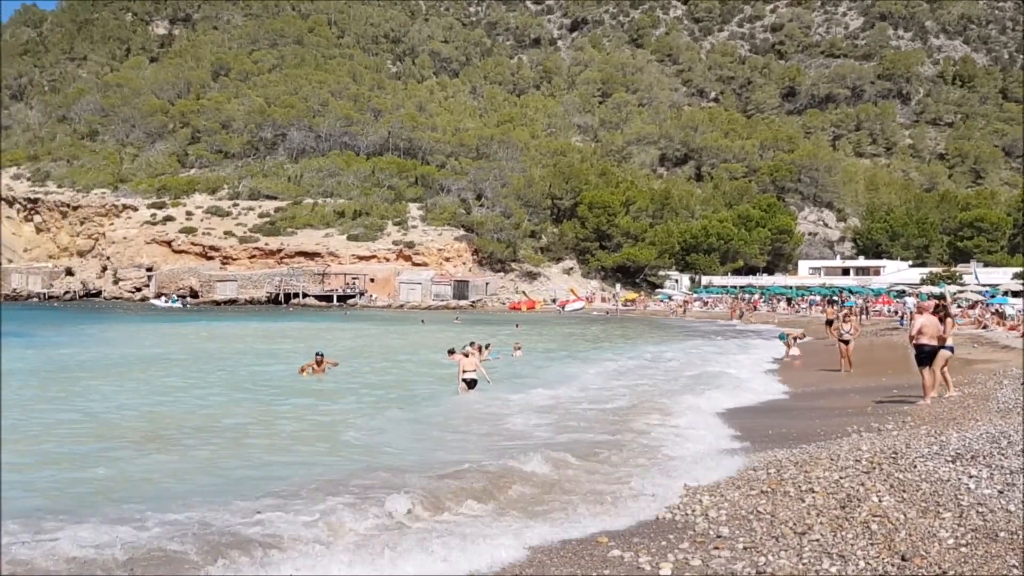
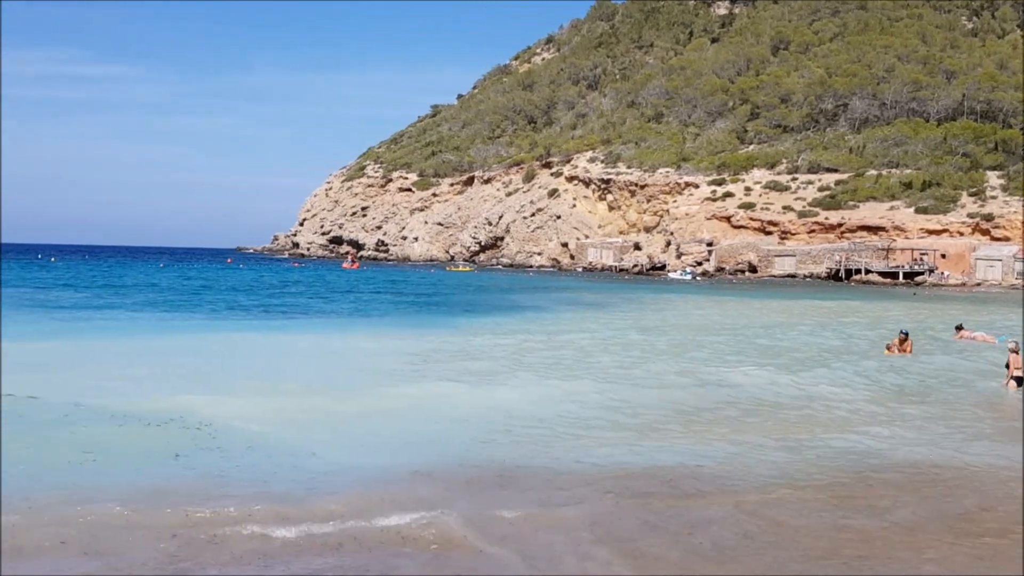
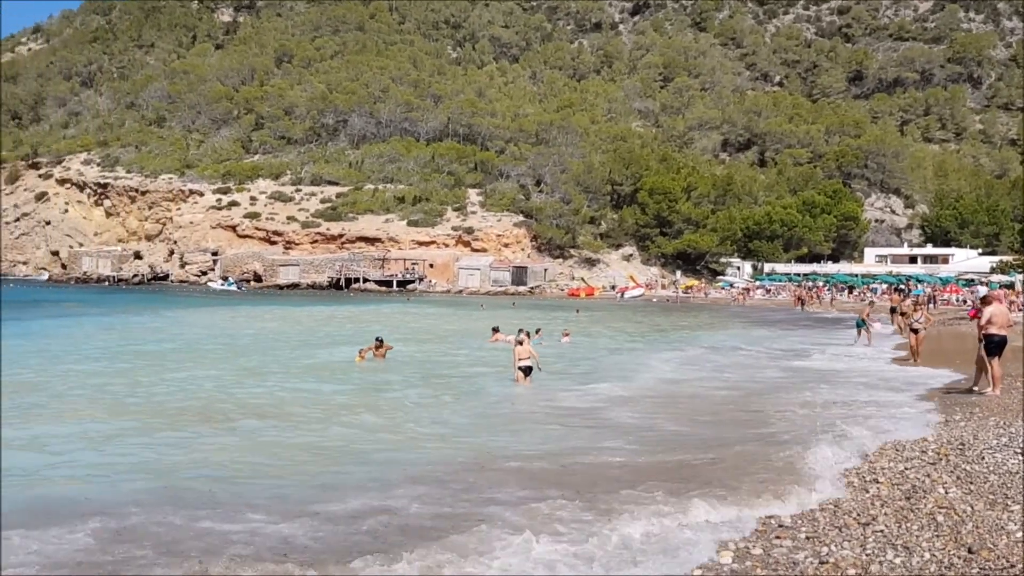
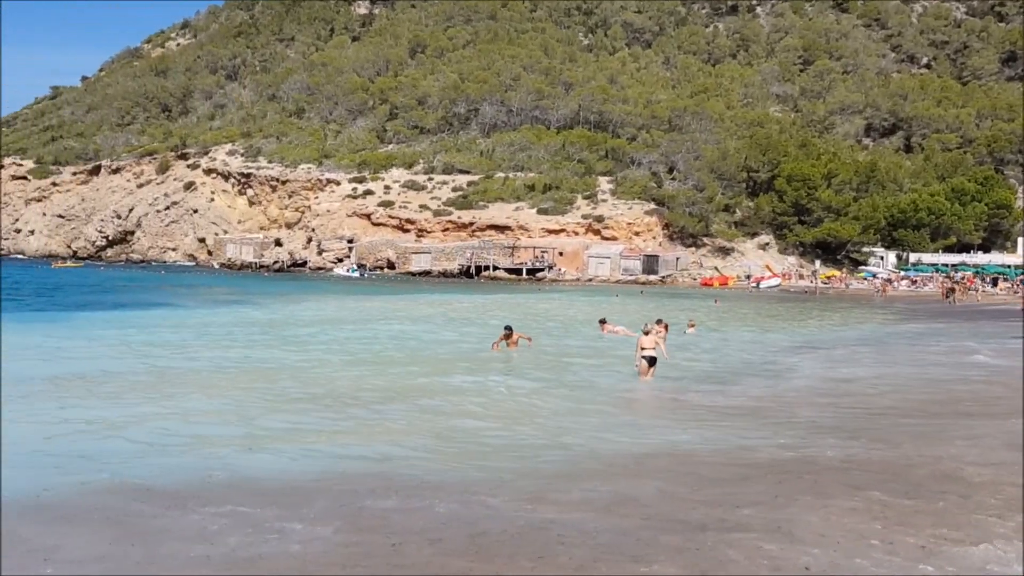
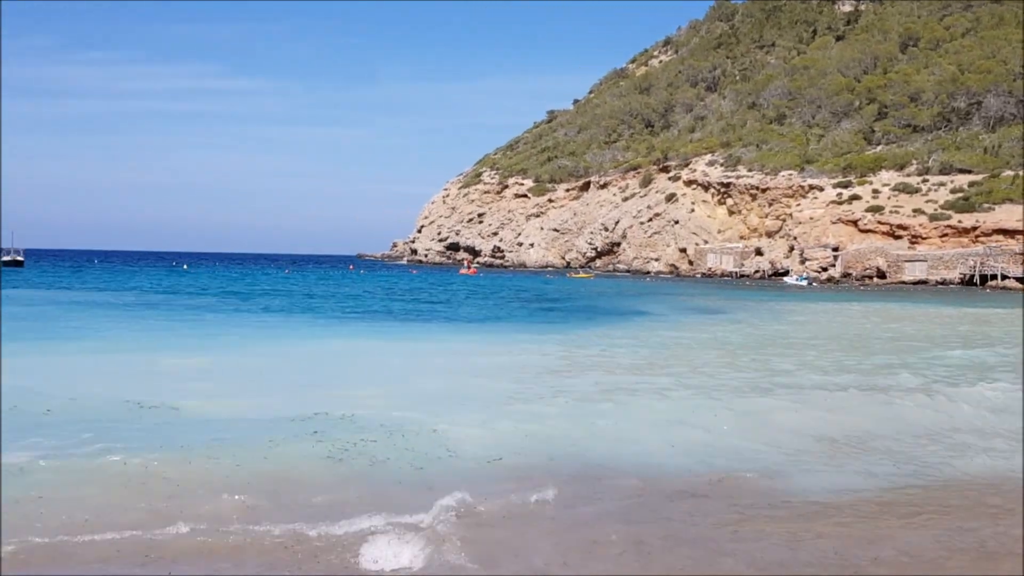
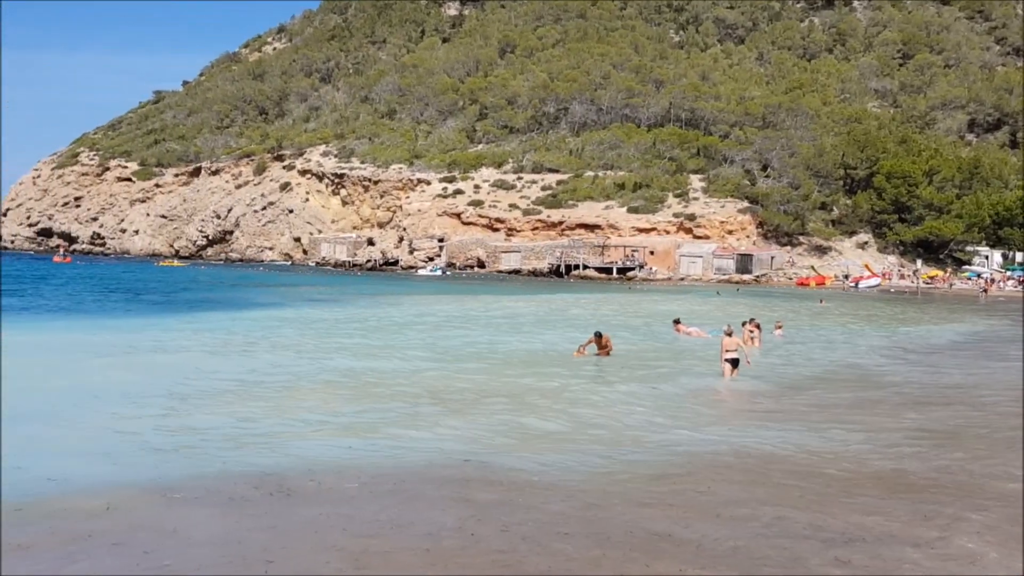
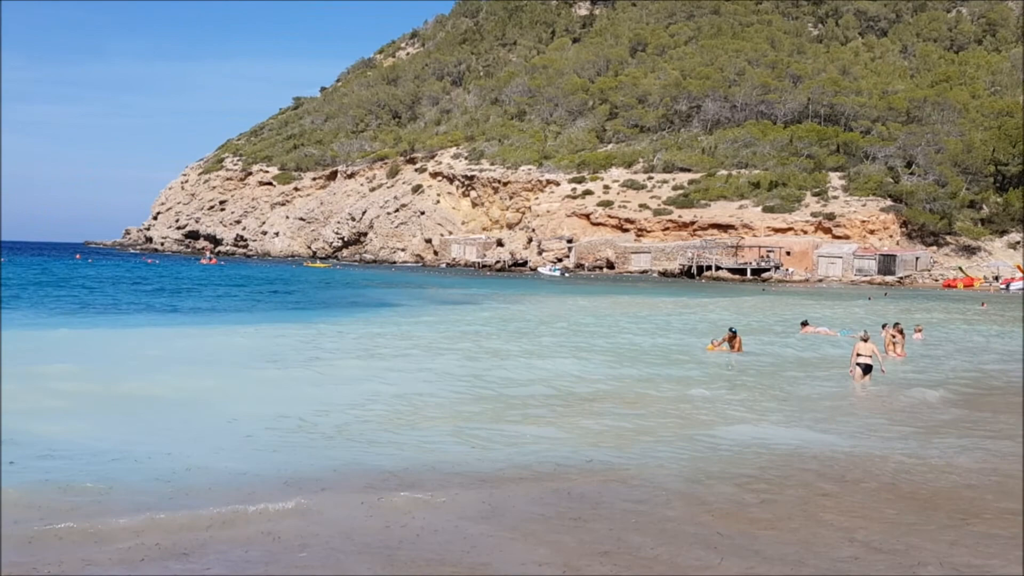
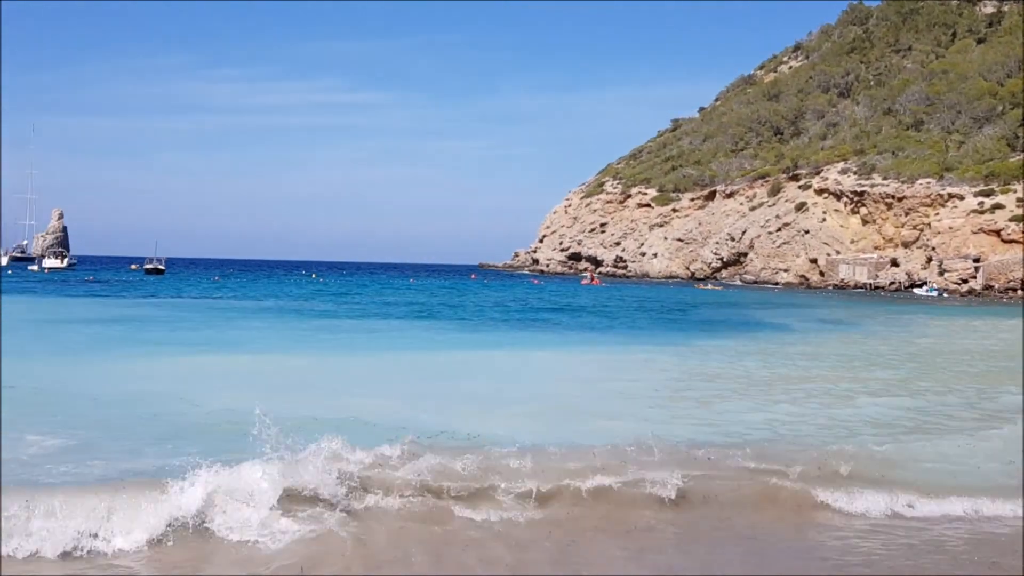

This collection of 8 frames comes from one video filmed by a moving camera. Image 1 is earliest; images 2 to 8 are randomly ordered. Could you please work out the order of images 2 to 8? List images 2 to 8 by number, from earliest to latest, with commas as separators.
3, 4, 6, 7, 2, 5, 8
